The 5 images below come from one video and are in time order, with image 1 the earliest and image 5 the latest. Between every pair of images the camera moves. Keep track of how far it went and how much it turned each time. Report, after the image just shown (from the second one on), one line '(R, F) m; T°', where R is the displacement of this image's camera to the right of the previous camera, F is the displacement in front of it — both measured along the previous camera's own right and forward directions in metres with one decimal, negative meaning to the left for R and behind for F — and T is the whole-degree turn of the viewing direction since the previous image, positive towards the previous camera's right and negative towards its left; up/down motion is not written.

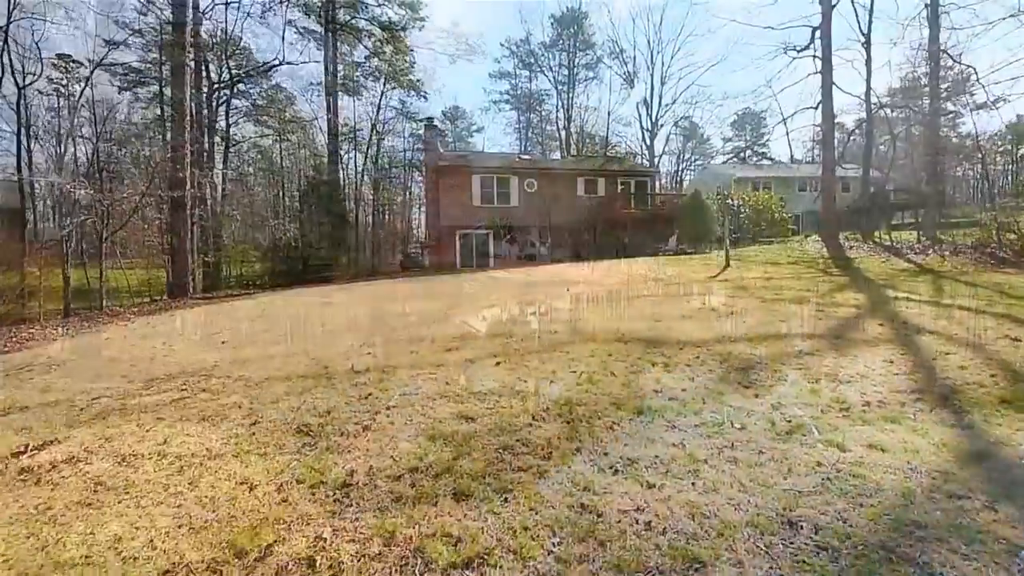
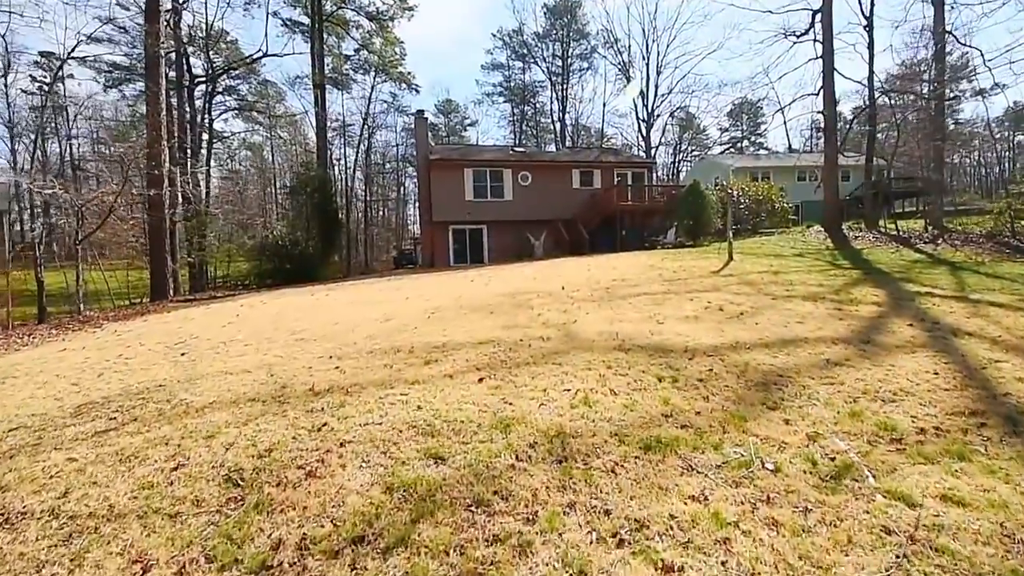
(+0.1, +0.7) m; 0°
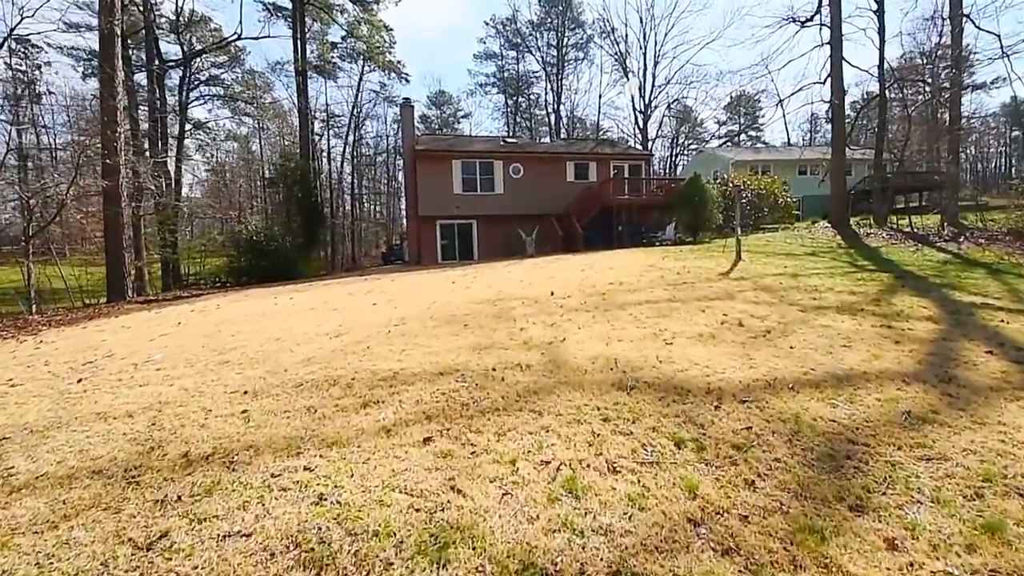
(+0.3, +1.3) m; +1°
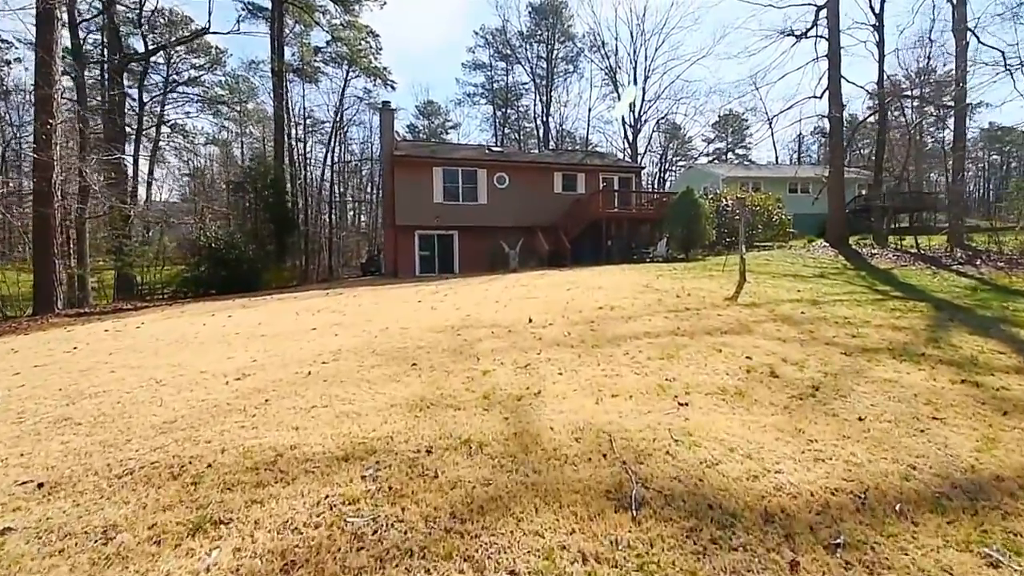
(+0.3, +1.5) m; +2°
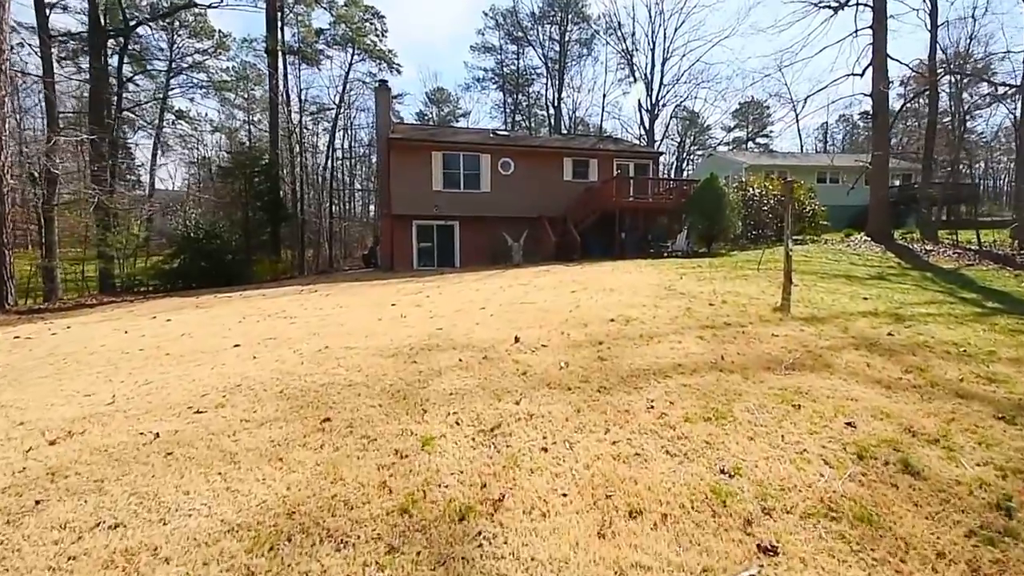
(+0.4, +1.8) m; -1°
